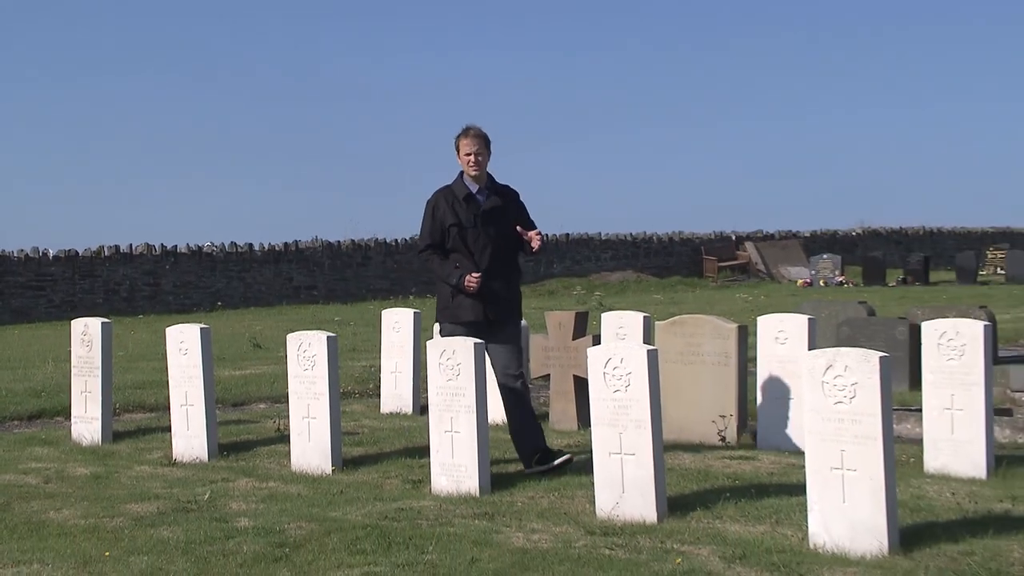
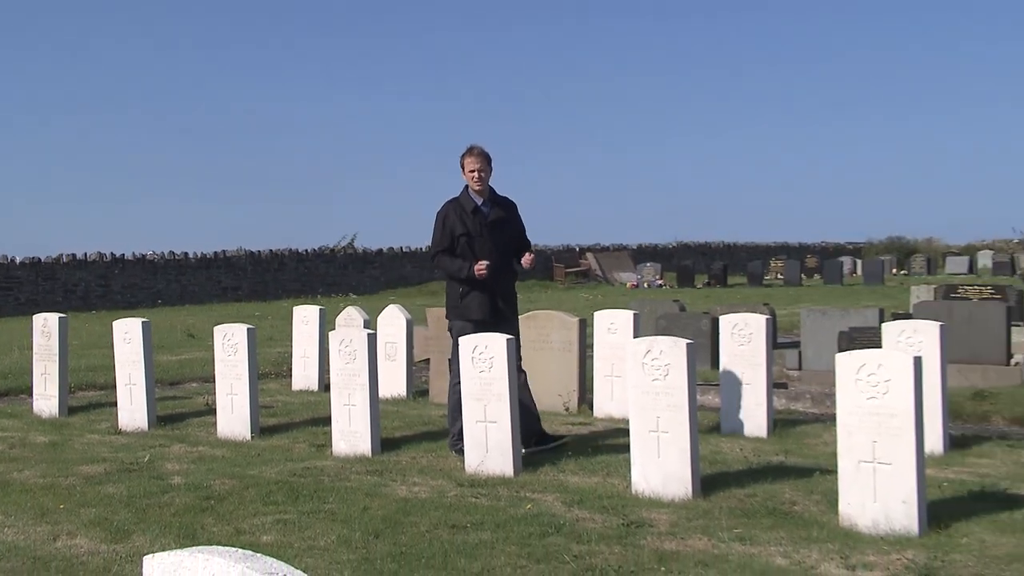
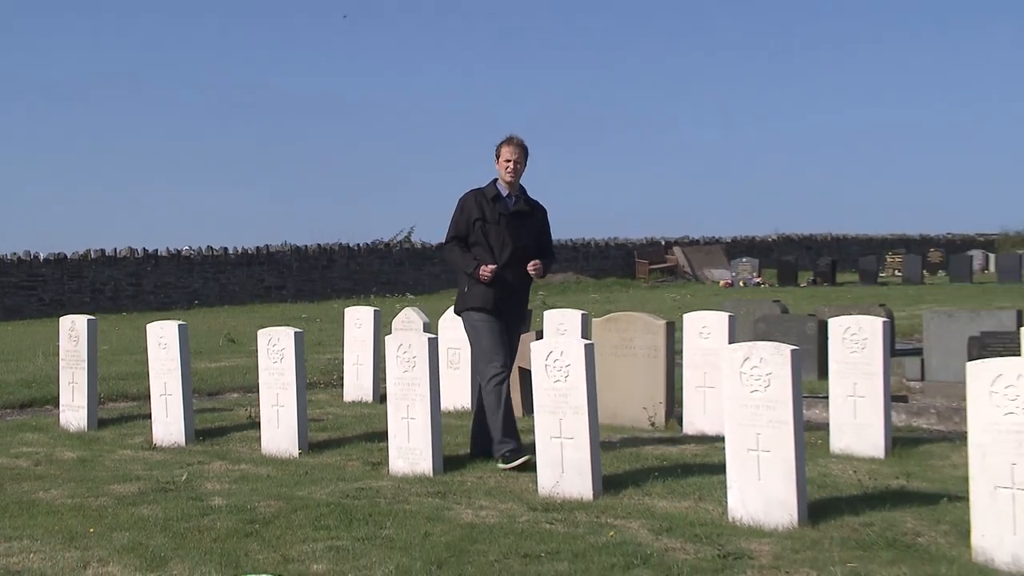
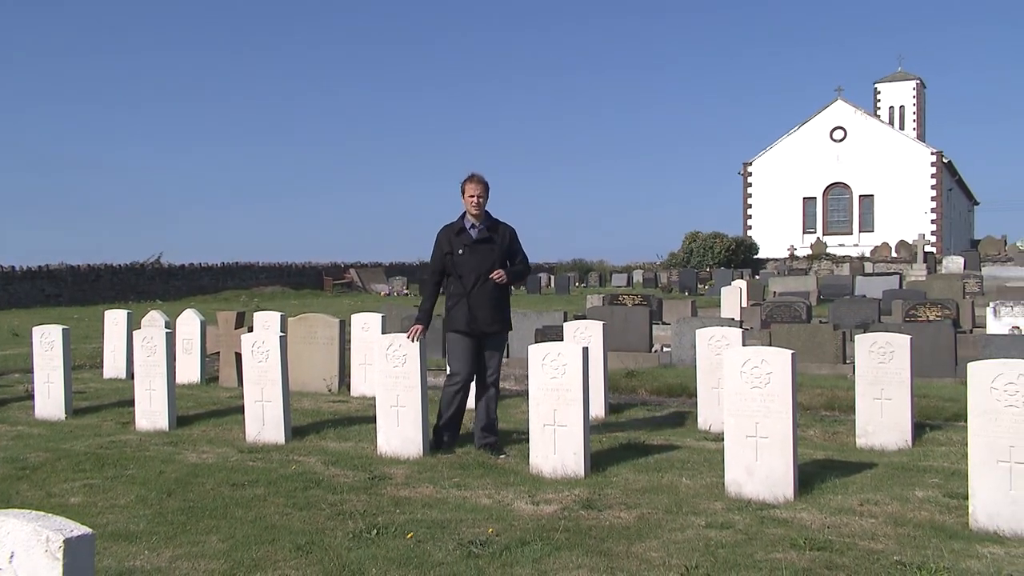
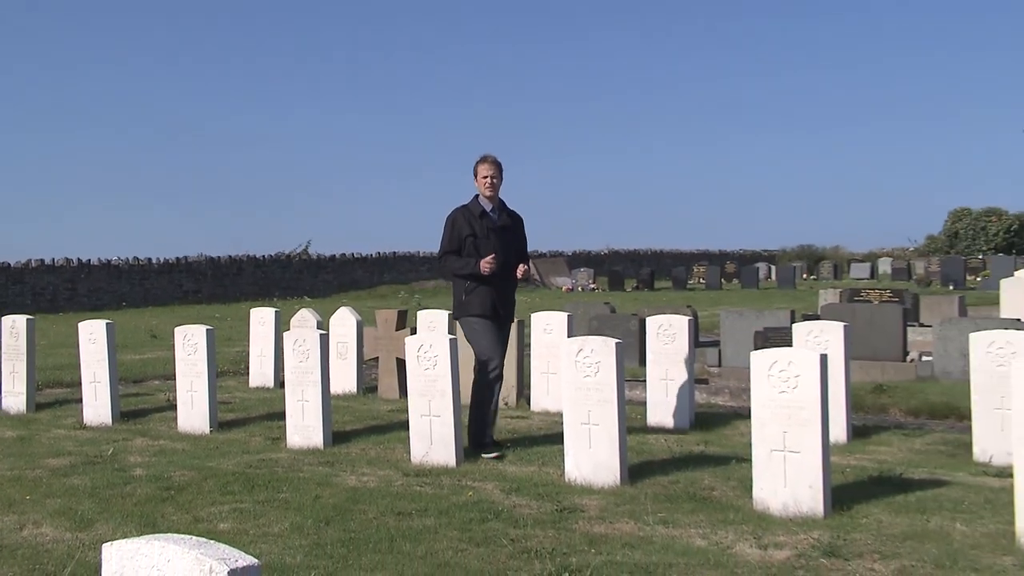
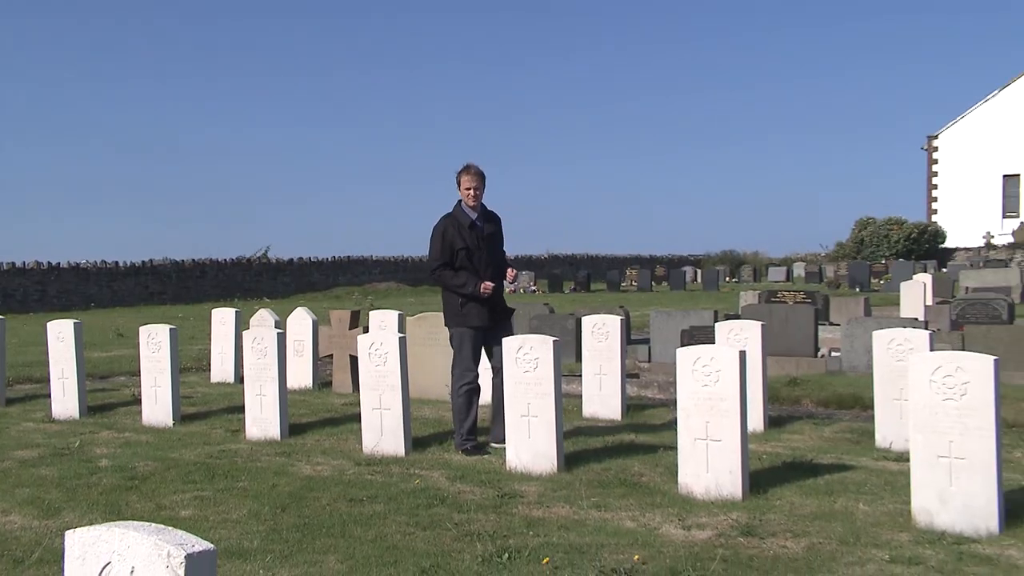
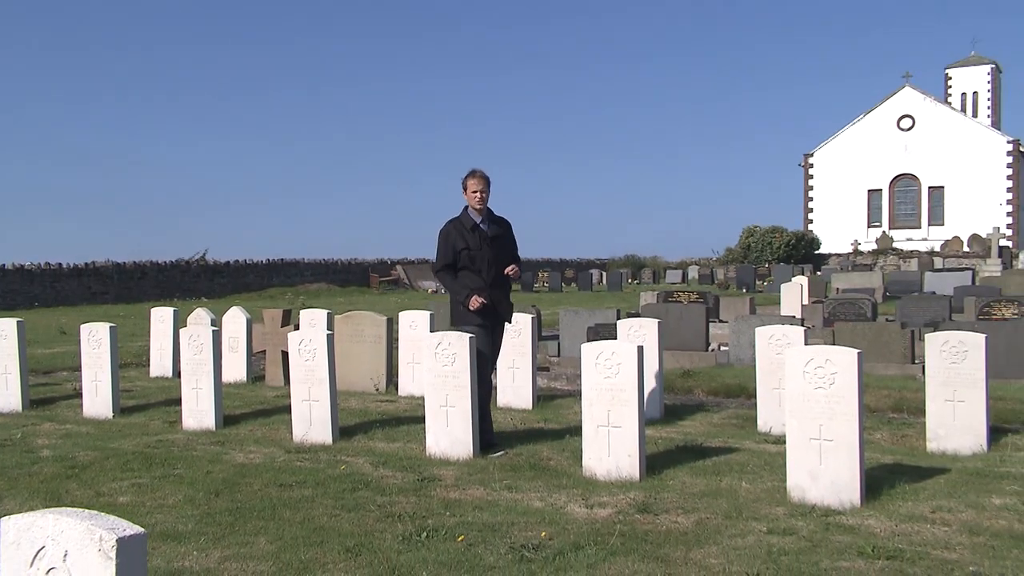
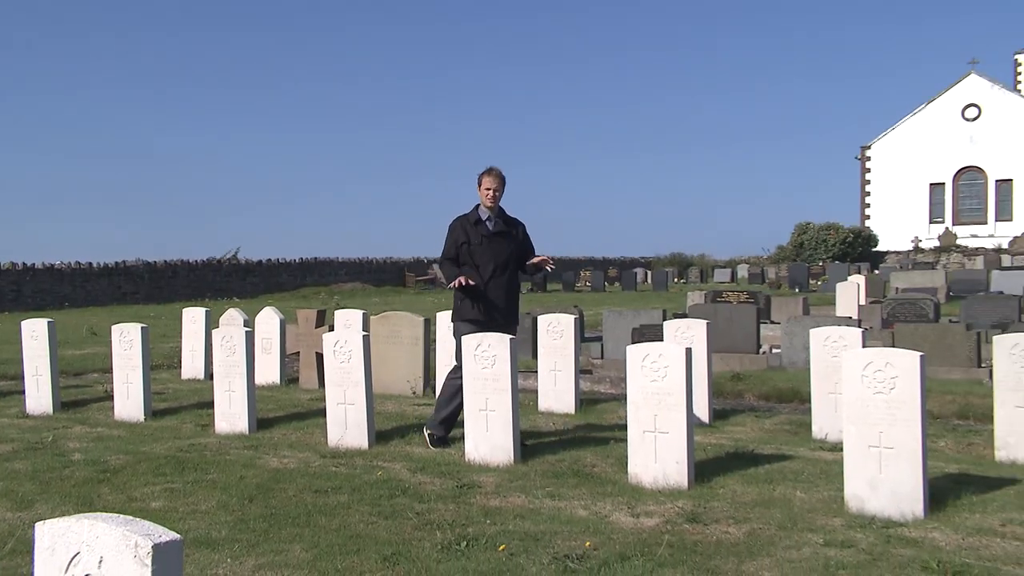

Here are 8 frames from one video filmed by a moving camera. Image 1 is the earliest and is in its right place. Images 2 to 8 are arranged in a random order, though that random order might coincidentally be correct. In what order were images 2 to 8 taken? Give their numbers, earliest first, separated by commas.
3, 2, 5, 6, 8, 7, 4
